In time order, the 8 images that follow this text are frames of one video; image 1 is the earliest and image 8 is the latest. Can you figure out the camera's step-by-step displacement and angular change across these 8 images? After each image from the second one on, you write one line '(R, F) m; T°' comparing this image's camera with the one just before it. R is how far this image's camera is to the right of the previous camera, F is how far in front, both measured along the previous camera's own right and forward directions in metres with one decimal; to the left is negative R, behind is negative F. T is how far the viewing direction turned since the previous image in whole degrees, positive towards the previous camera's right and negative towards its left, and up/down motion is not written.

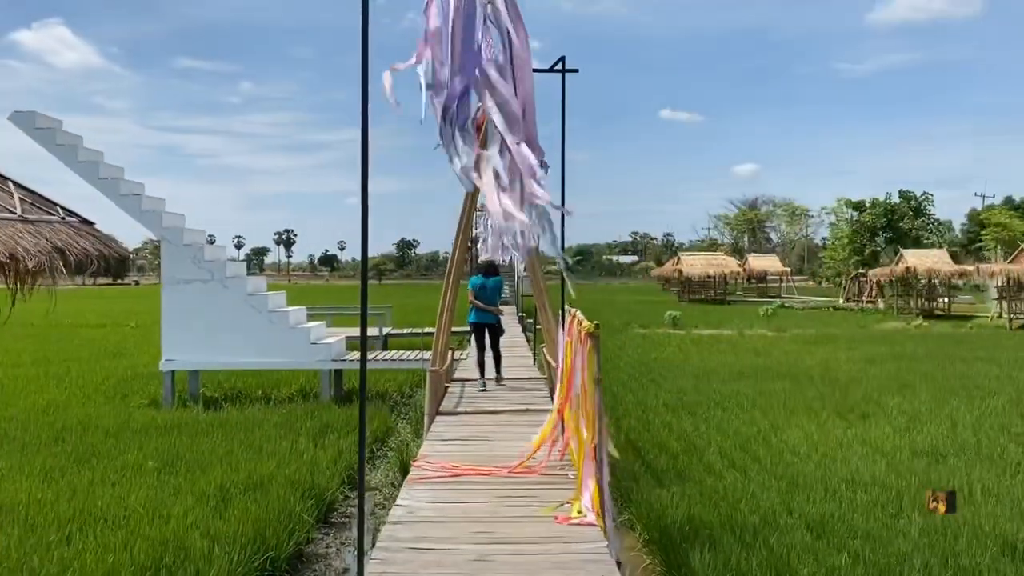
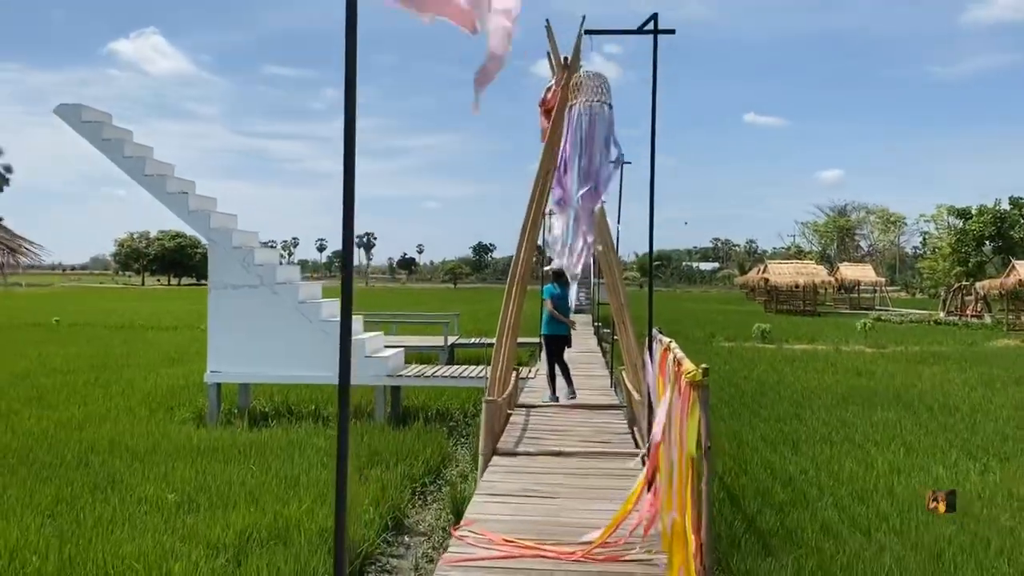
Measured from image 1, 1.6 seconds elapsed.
(0.0, +0.9) m; -5°
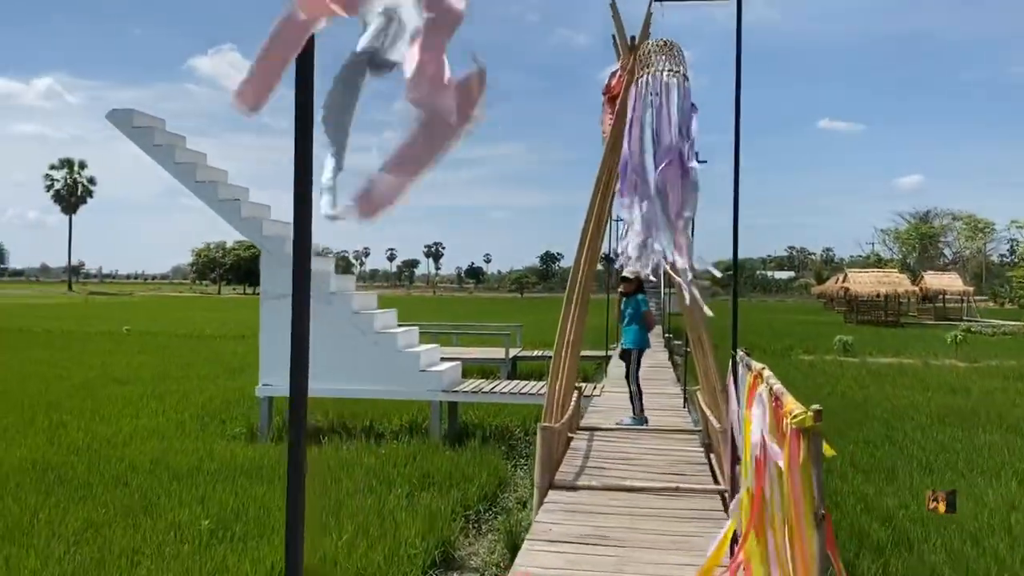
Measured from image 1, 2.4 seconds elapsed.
(0.0, +0.5) m; -4°
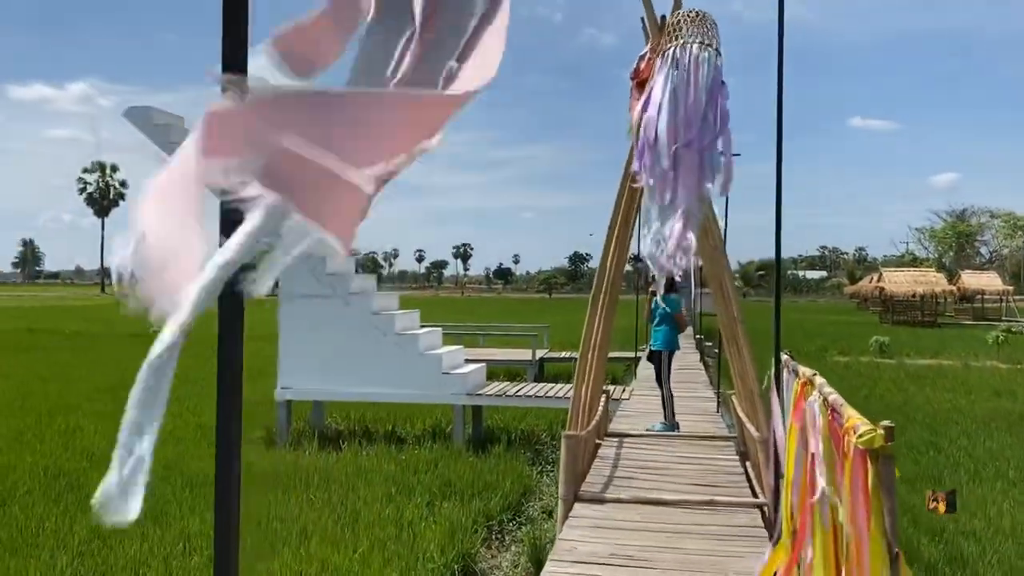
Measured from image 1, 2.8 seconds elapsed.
(0.0, +0.3) m; -2°
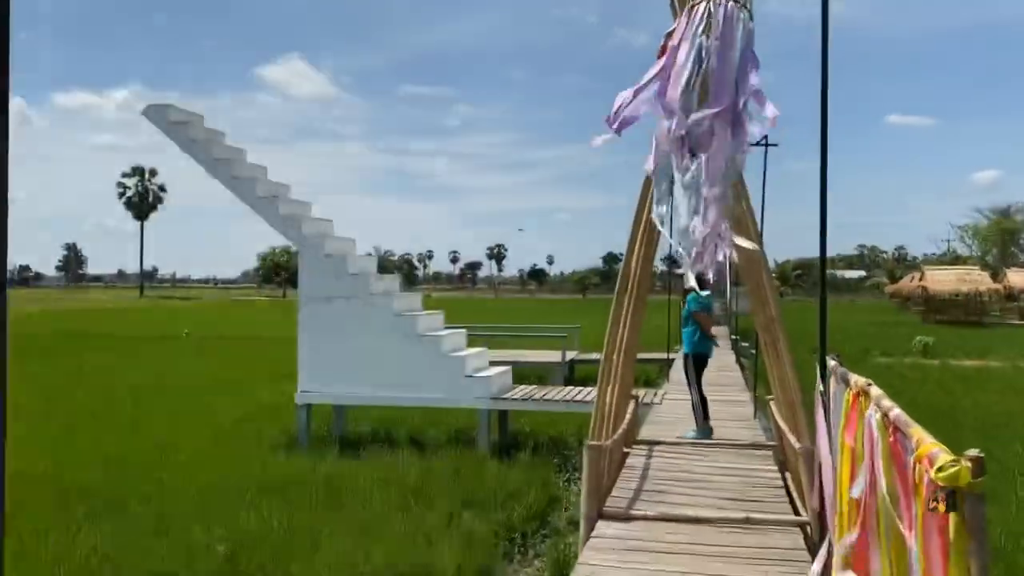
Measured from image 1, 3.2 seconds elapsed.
(+0.1, +0.3) m; -2°
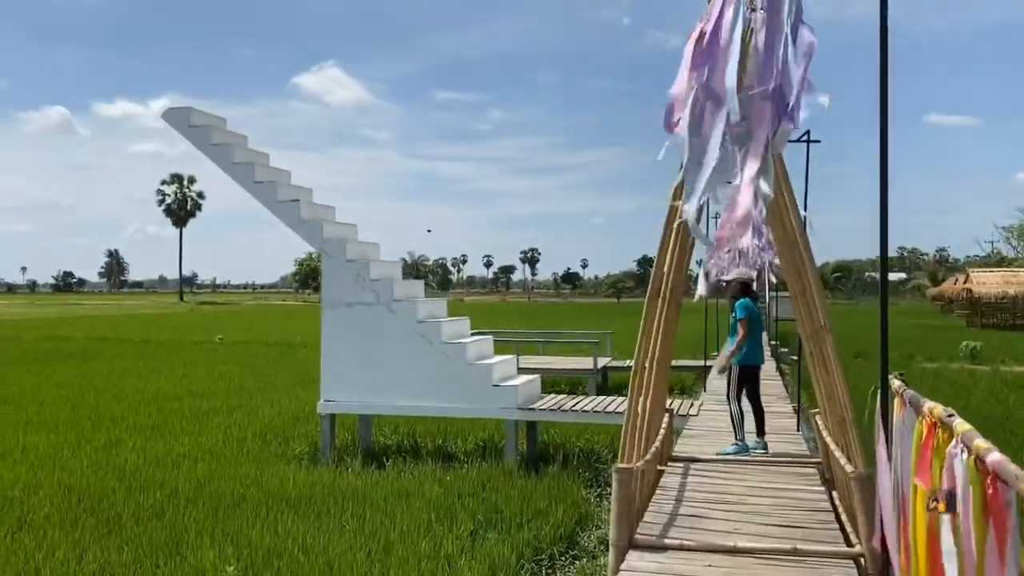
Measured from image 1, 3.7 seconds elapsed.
(0.0, +0.3) m; -2°
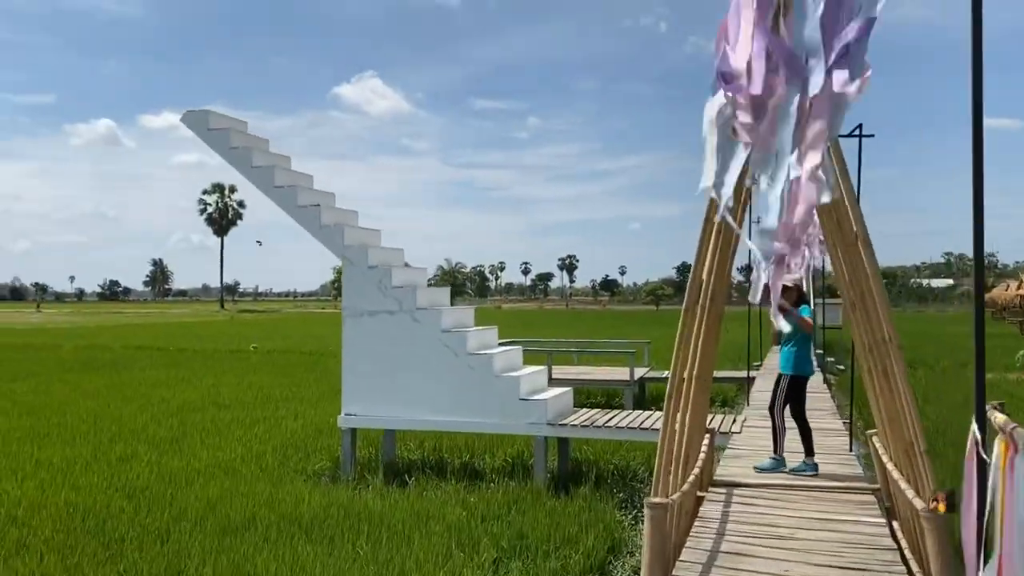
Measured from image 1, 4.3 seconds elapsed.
(+0.1, +0.4) m; -3°
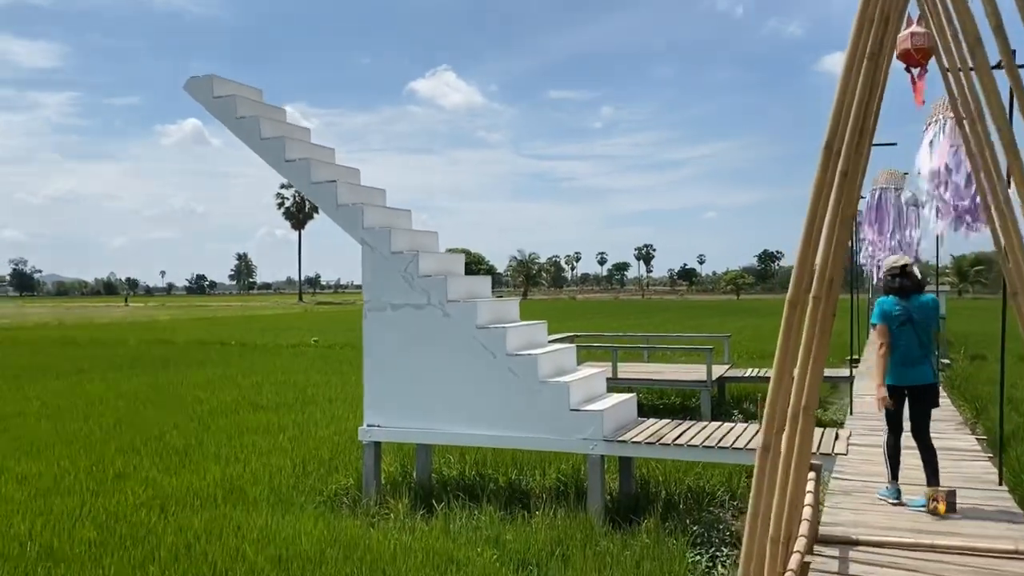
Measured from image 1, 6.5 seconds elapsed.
(+0.2, +1.1) m; -5°
